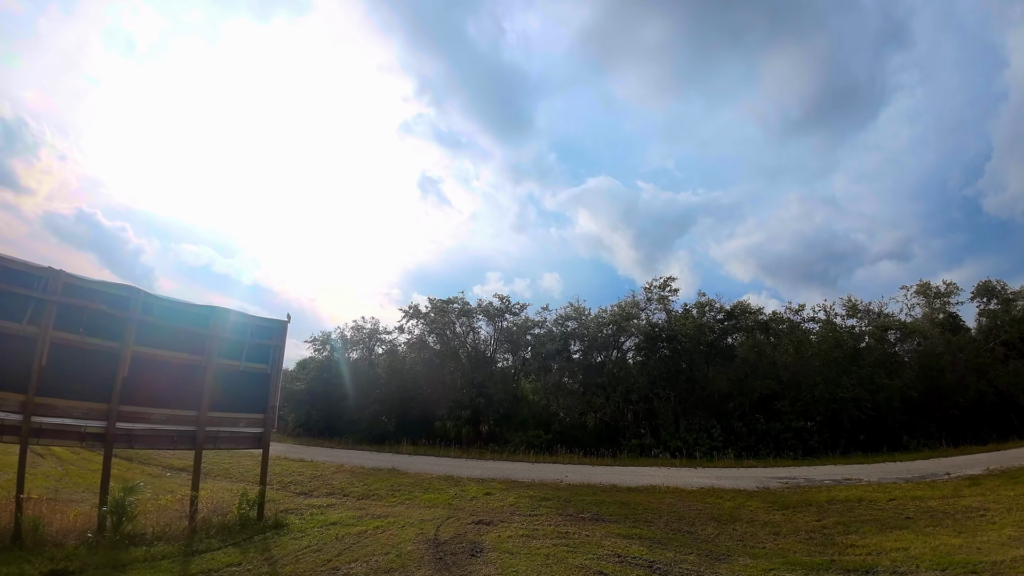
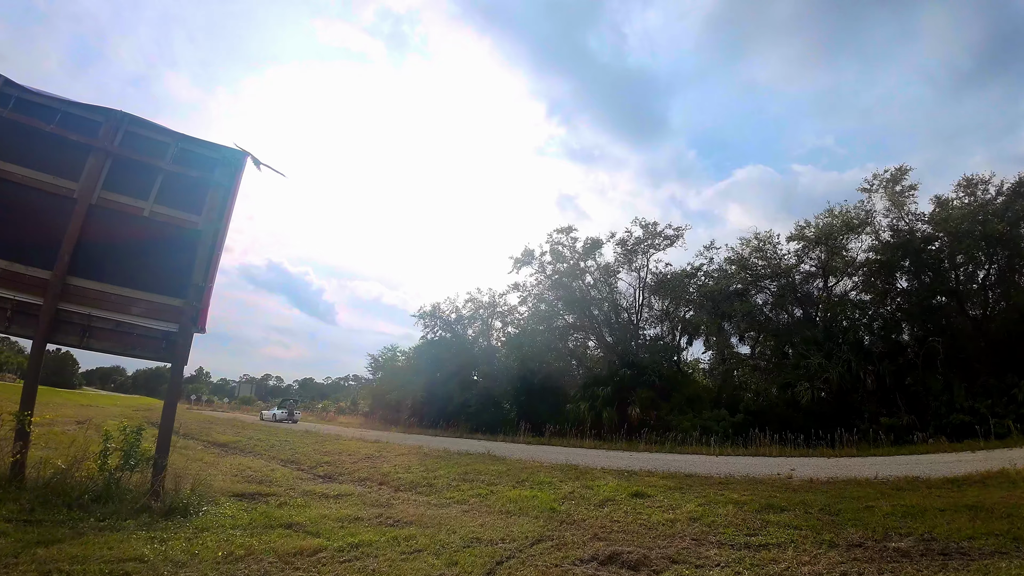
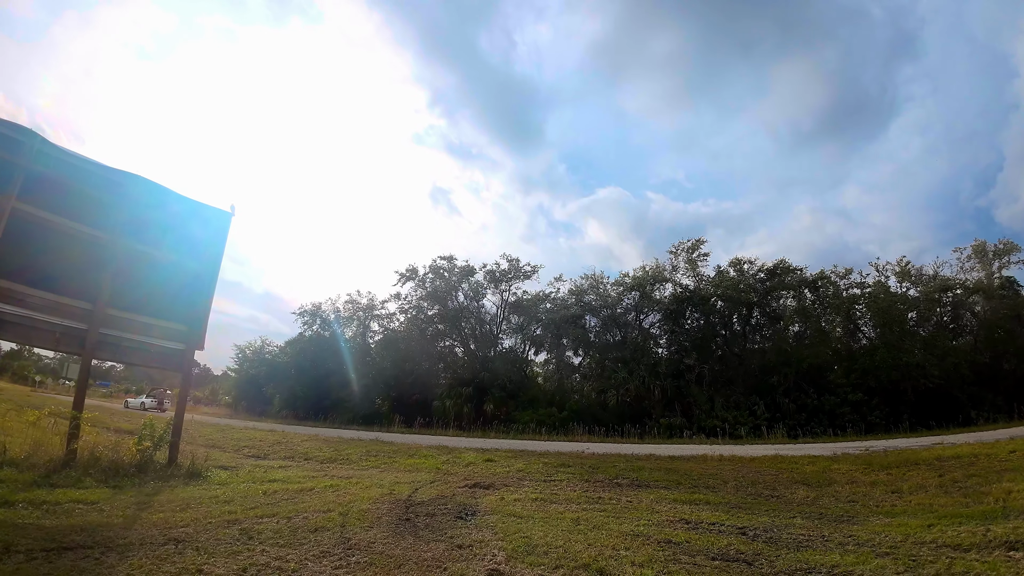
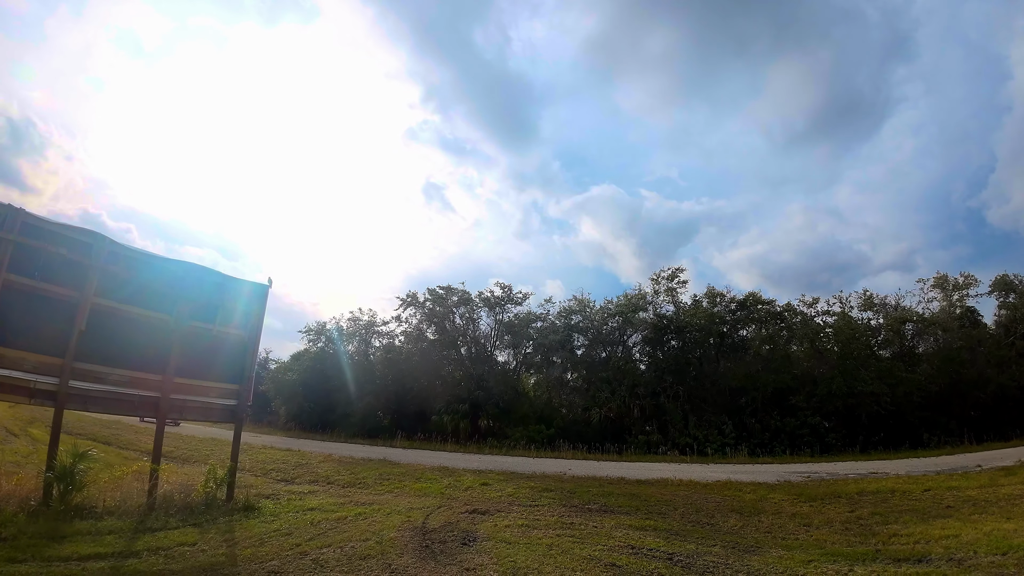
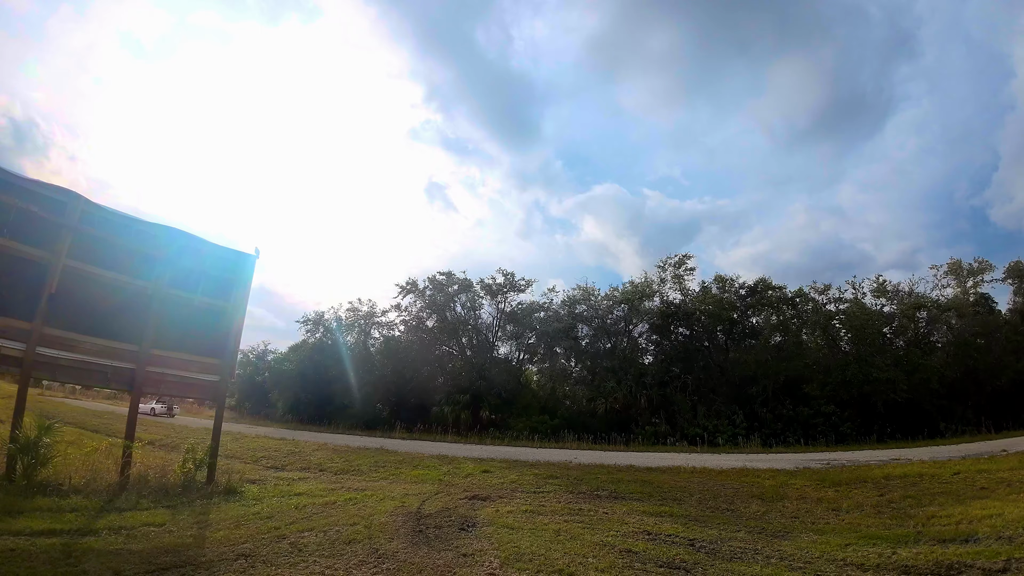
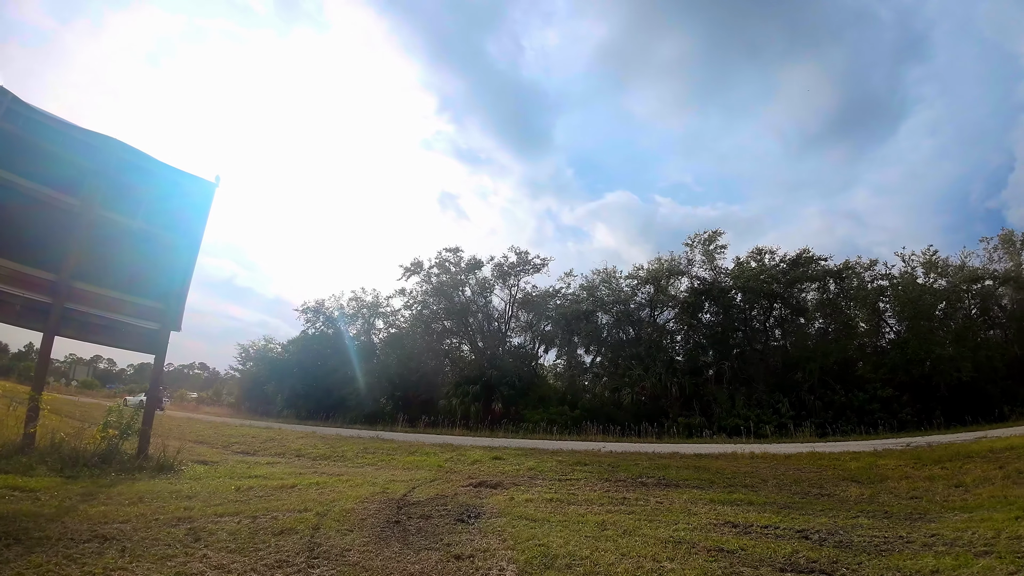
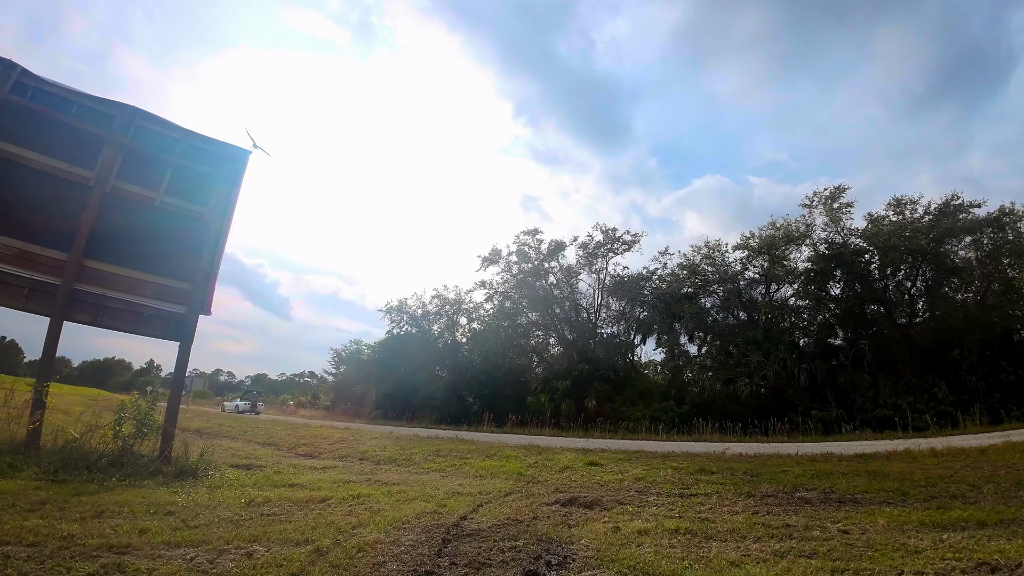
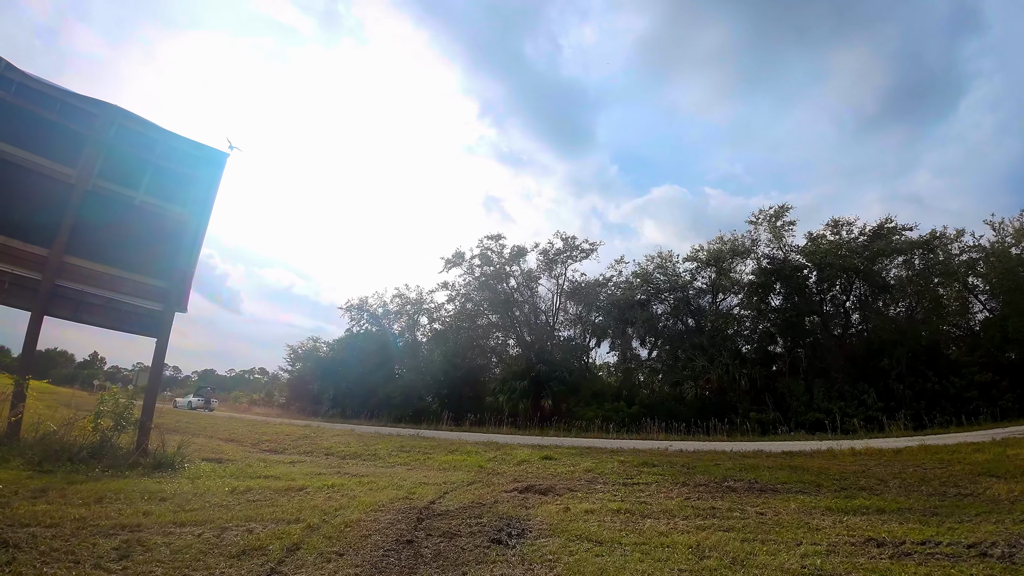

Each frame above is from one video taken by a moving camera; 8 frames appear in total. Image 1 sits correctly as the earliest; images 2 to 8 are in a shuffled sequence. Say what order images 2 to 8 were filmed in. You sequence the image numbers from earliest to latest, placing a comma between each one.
4, 5, 3, 6, 8, 7, 2
